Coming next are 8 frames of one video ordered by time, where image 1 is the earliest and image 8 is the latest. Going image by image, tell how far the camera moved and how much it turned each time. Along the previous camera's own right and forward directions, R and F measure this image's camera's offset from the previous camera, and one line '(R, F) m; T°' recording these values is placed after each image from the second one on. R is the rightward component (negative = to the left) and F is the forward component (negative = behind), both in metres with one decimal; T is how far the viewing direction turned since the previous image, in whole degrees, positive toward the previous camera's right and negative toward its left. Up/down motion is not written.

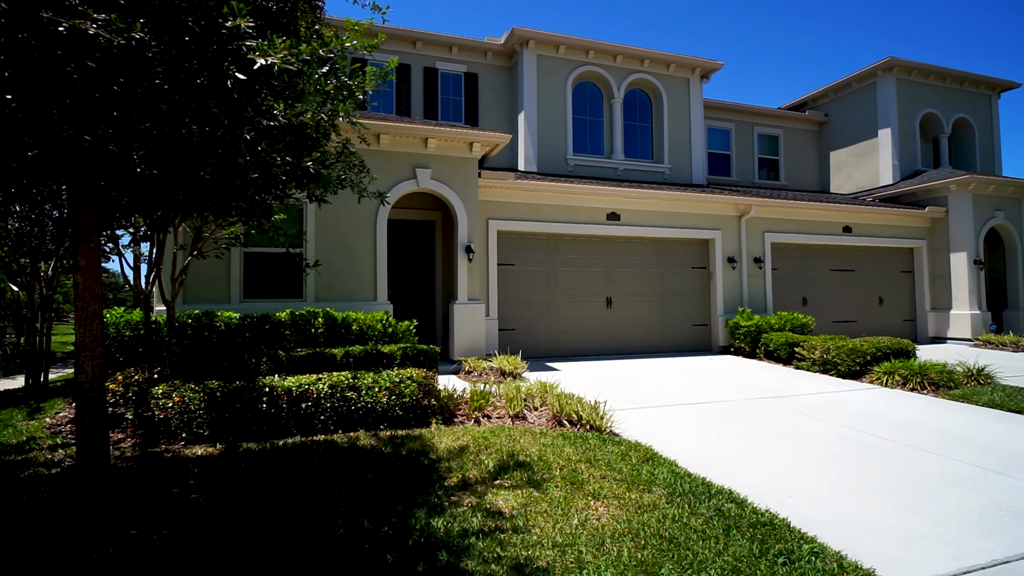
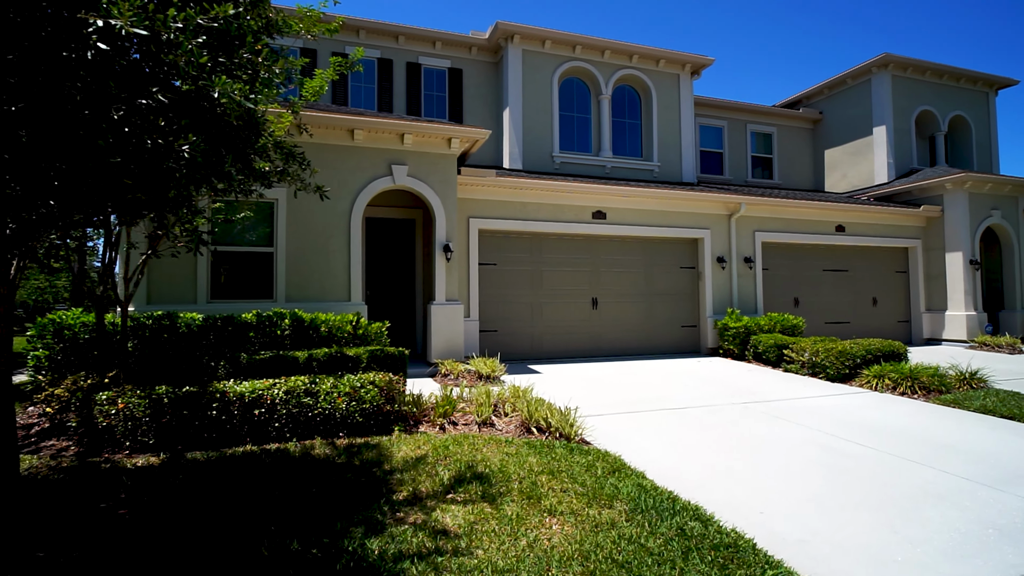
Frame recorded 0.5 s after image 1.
(+0.4, +0.3) m; 0°
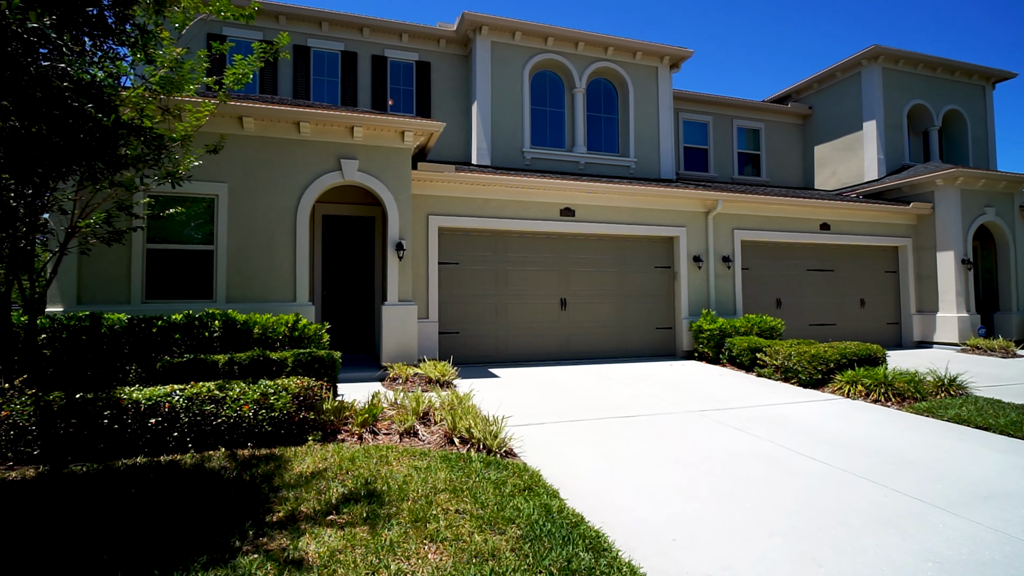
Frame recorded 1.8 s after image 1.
(+0.8, +0.4) m; -1°
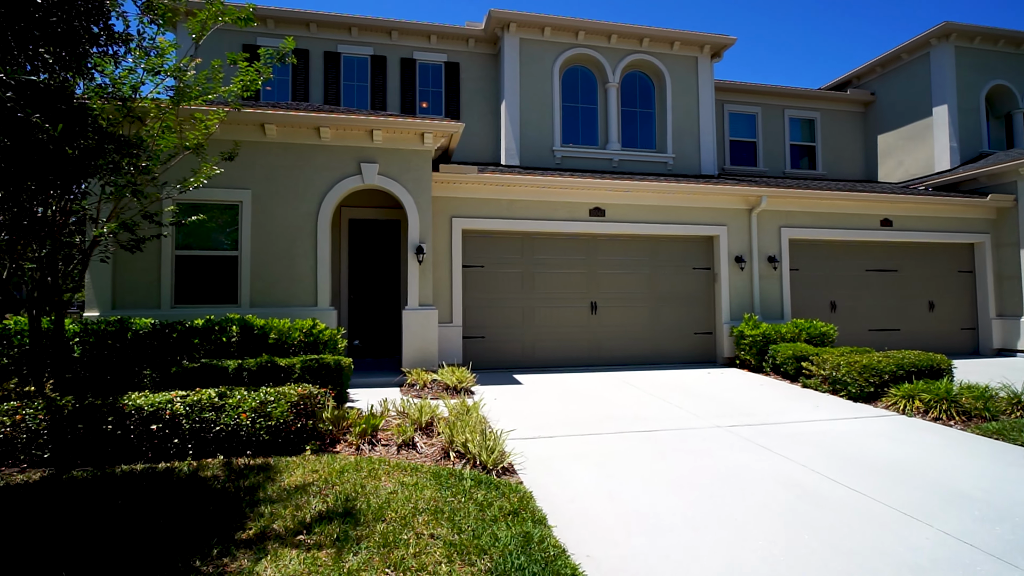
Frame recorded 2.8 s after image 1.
(+0.5, +0.3) m; -6°
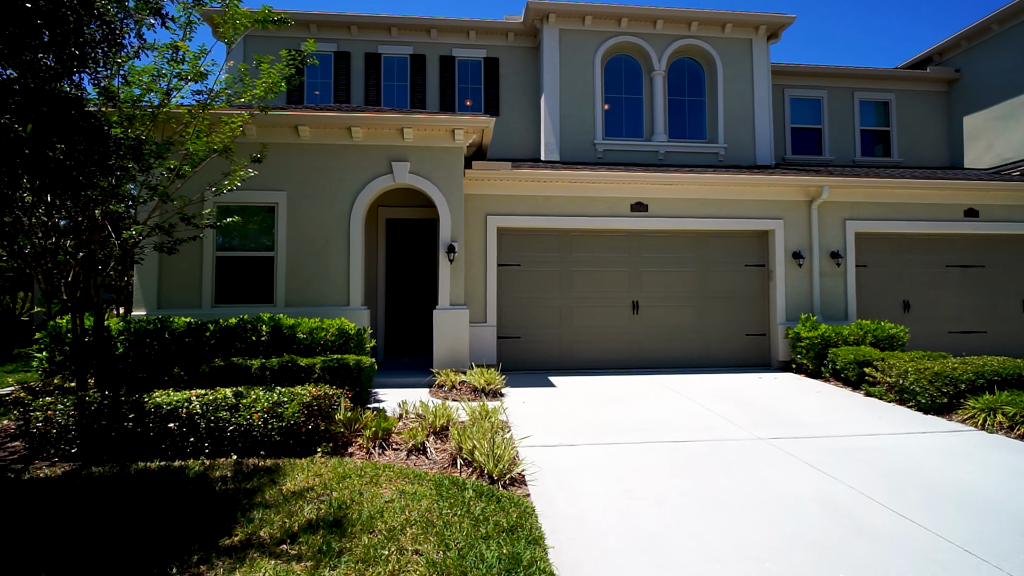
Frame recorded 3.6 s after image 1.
(+0.4, +0.3) m; -6°
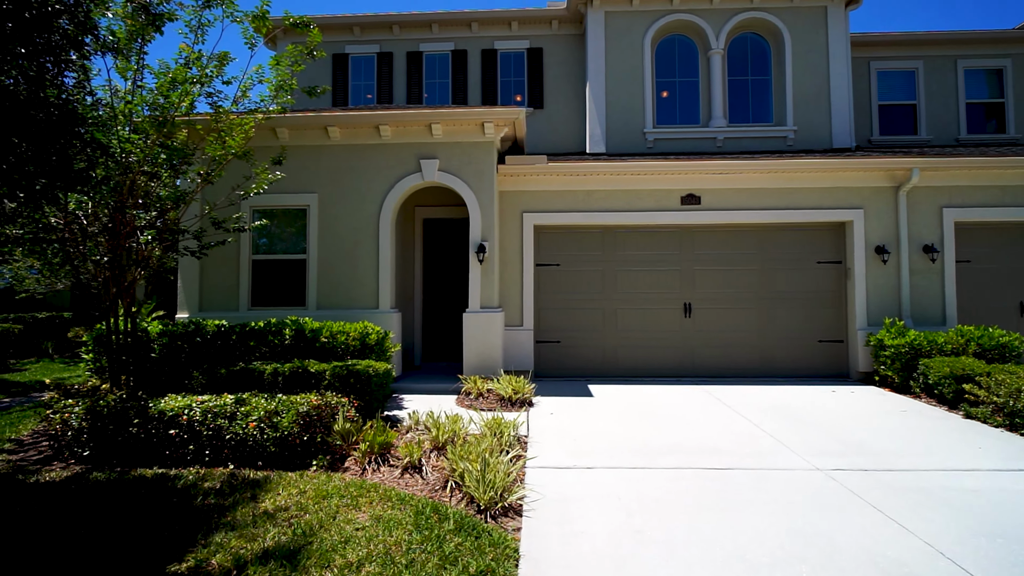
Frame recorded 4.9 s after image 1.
(+0.6, +0.6) m; -8°
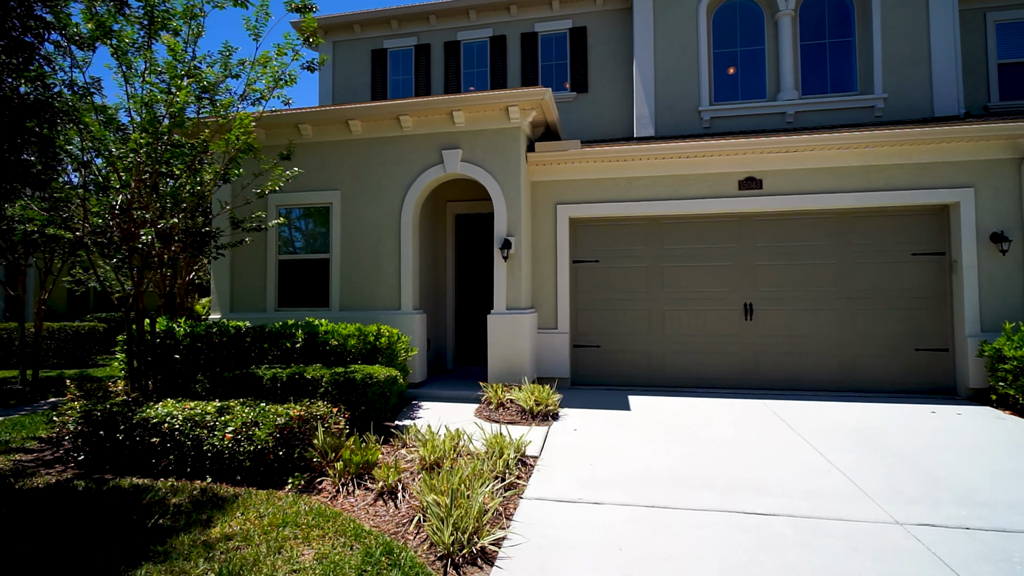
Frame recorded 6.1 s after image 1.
(+0.7, +0.7) m; -8°
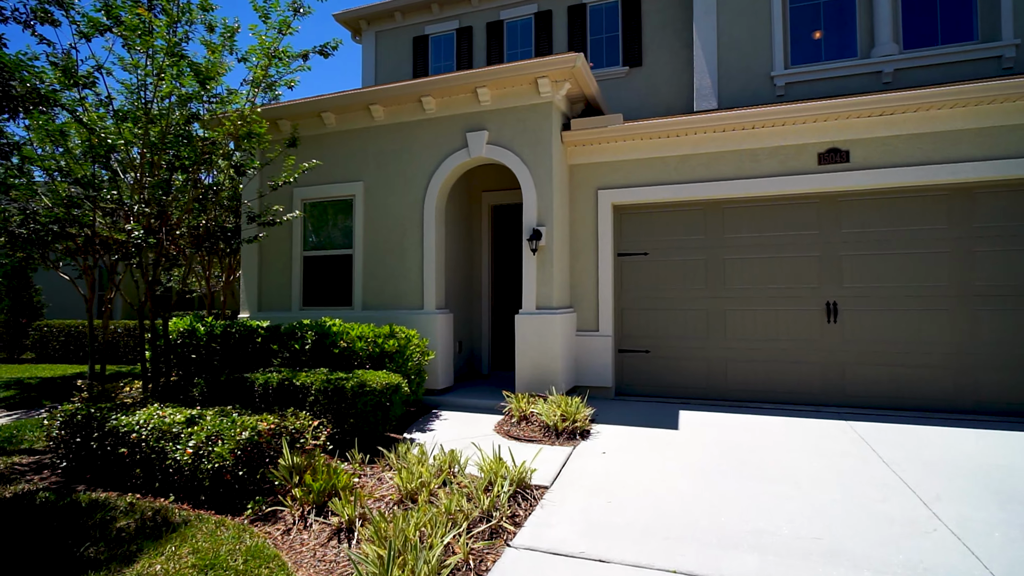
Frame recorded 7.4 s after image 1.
(+0.6, +0.9) m; -8°
